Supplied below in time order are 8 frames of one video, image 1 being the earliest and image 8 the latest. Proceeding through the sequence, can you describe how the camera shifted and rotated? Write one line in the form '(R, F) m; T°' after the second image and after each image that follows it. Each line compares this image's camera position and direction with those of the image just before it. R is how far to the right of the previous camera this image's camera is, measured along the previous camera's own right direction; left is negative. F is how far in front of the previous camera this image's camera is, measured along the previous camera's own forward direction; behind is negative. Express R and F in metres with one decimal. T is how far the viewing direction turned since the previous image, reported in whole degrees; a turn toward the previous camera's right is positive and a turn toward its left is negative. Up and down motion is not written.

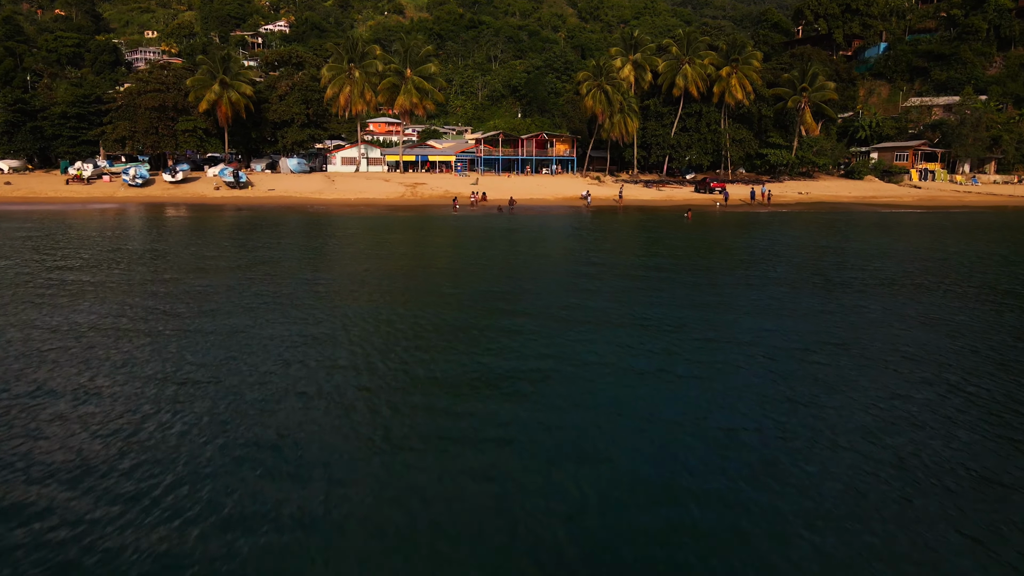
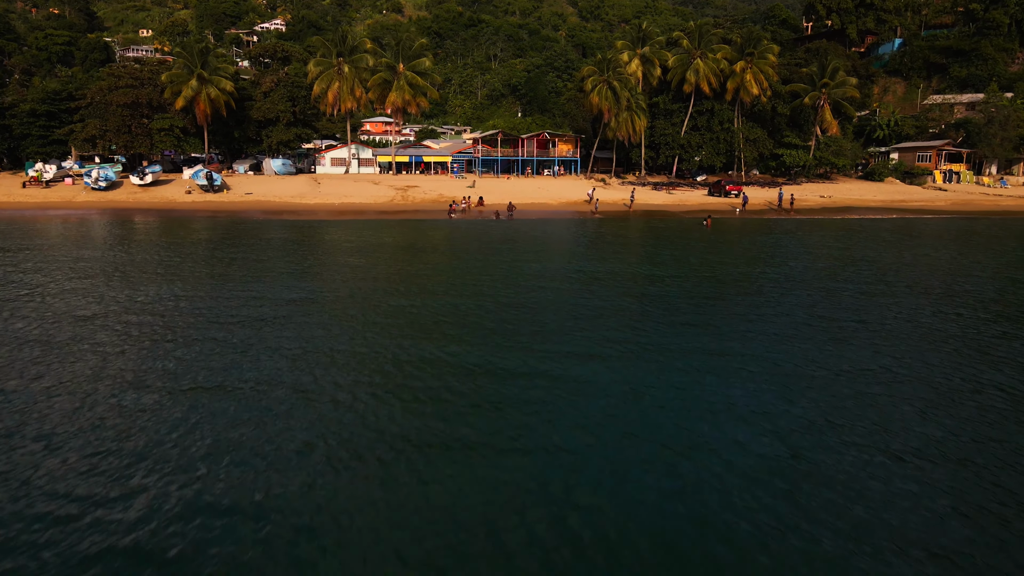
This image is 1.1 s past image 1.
(0.0, +3.7) m; 0°
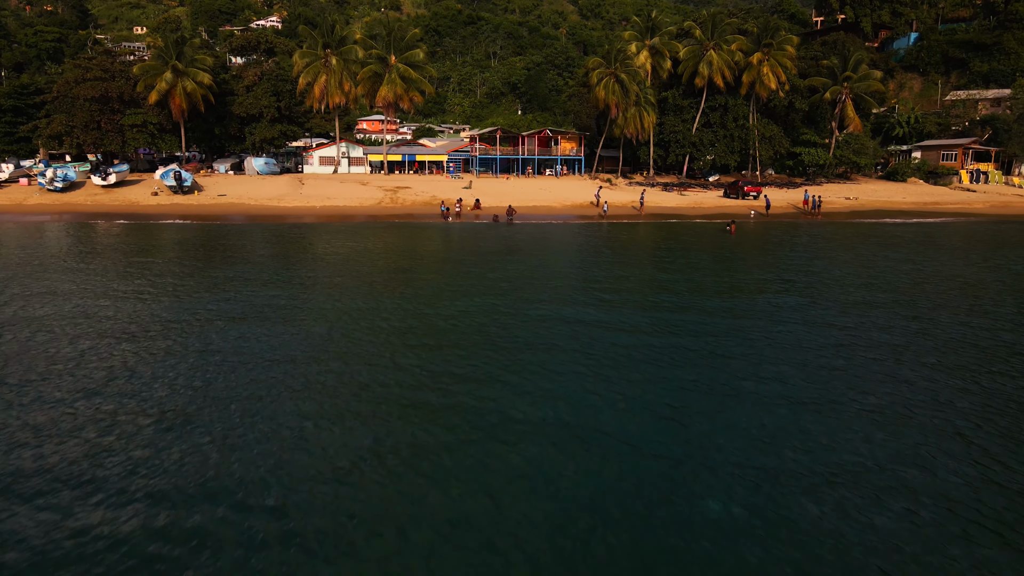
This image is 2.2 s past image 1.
(0.0, +3.7) m; 0°
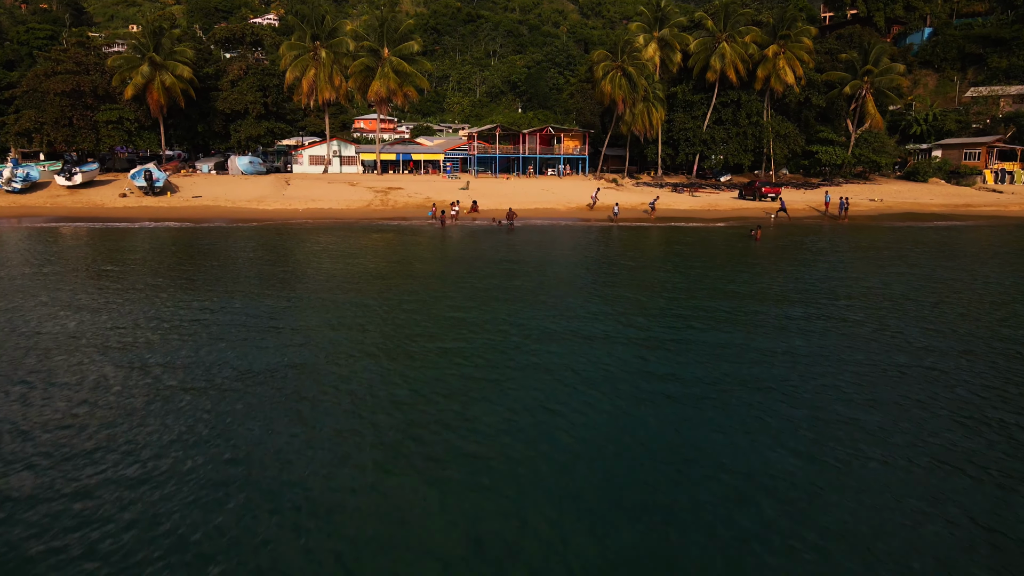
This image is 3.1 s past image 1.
(0.0, +3.0) m; 0°
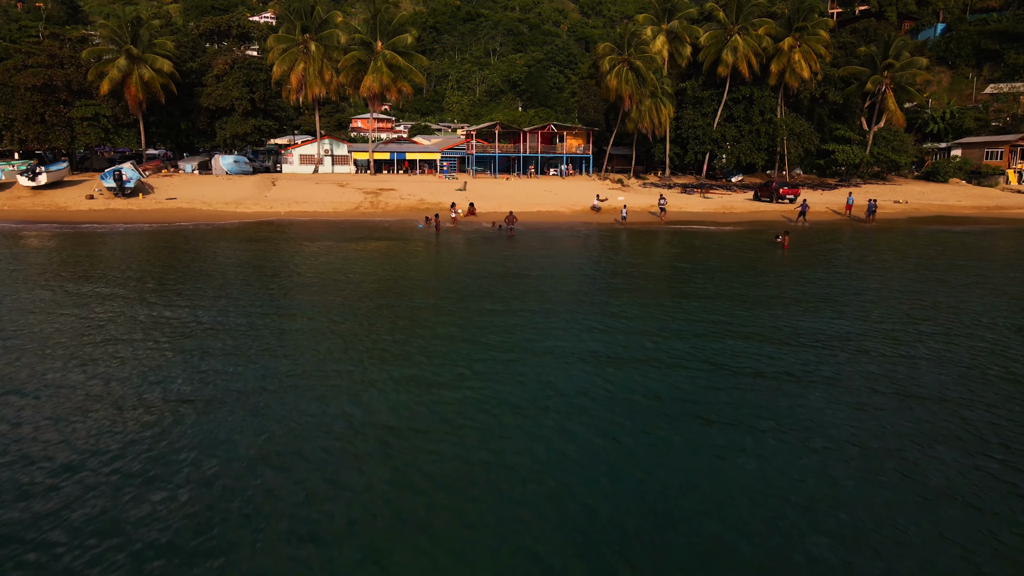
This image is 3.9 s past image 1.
(0.0, +2.6) m; 0°
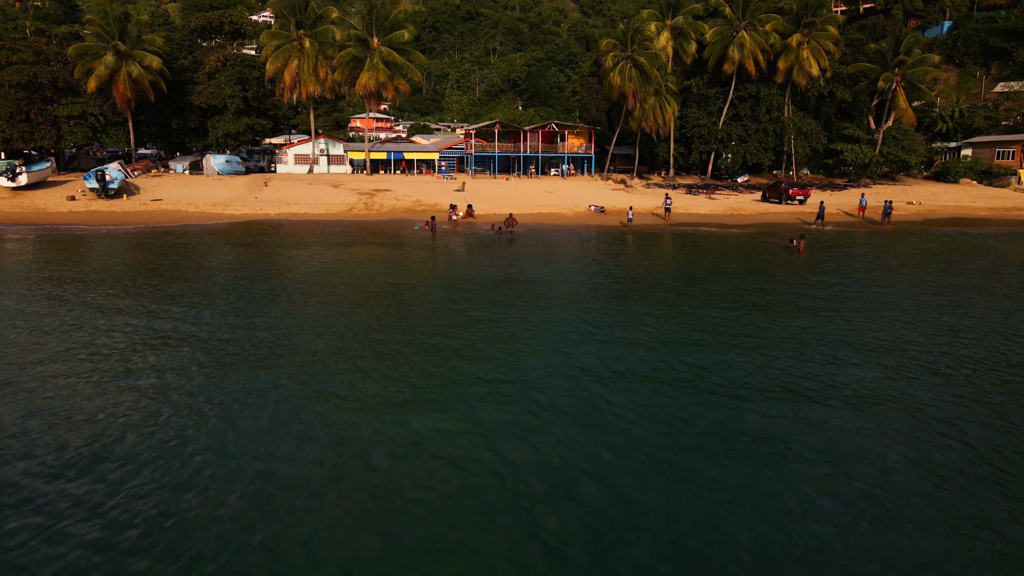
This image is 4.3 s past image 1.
(0.0, +1.3) m; 0°
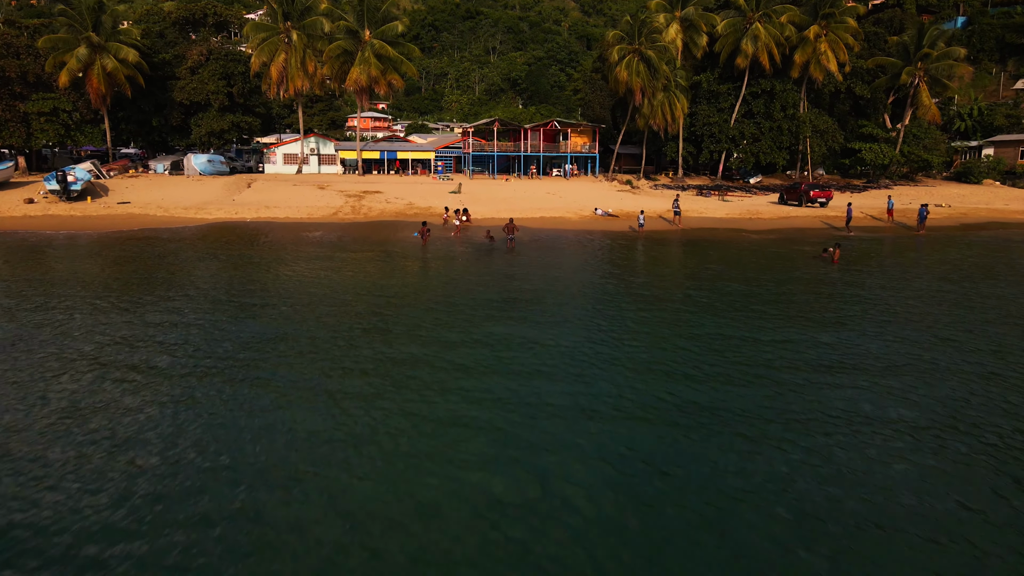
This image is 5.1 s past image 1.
(0.0, +2.5) m; 0°
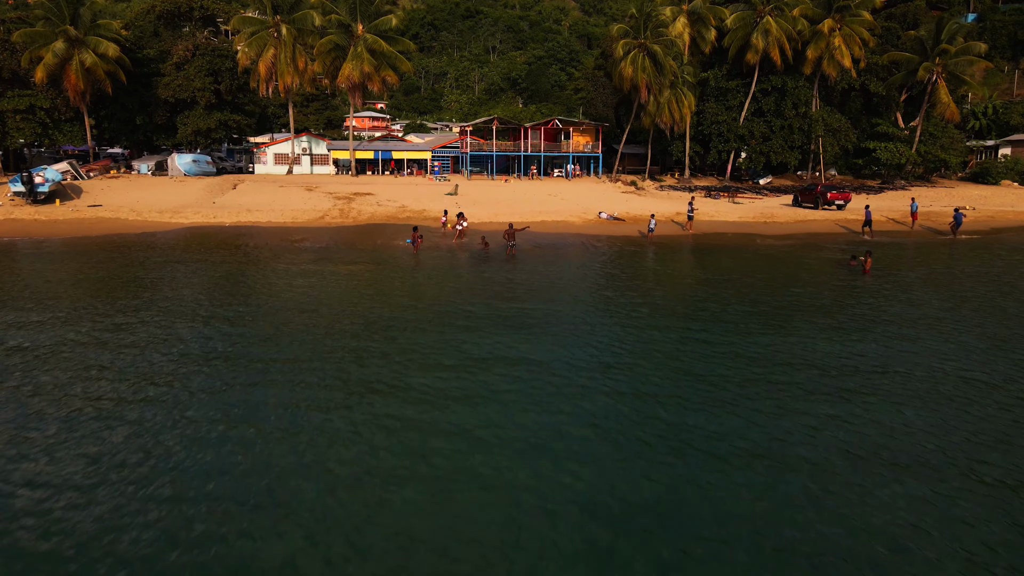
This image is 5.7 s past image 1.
(0.0, +1.8) m; 0°
